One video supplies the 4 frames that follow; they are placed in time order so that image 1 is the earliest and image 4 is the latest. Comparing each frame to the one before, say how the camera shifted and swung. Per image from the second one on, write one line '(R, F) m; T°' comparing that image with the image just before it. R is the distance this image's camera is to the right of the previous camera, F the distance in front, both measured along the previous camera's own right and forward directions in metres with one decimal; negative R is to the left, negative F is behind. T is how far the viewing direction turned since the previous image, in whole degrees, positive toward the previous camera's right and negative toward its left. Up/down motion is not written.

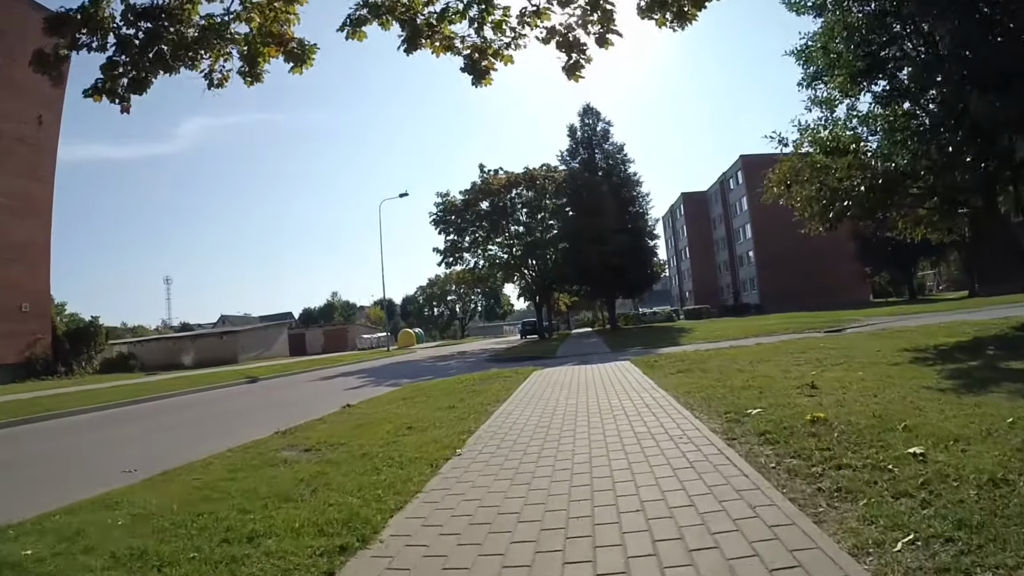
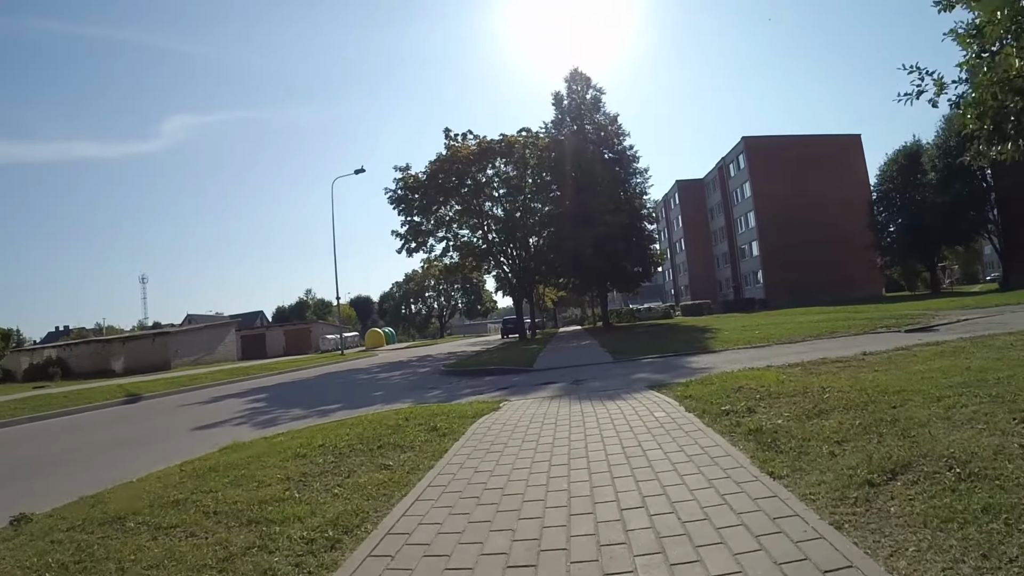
(+0.7, +6.8) m; +1°
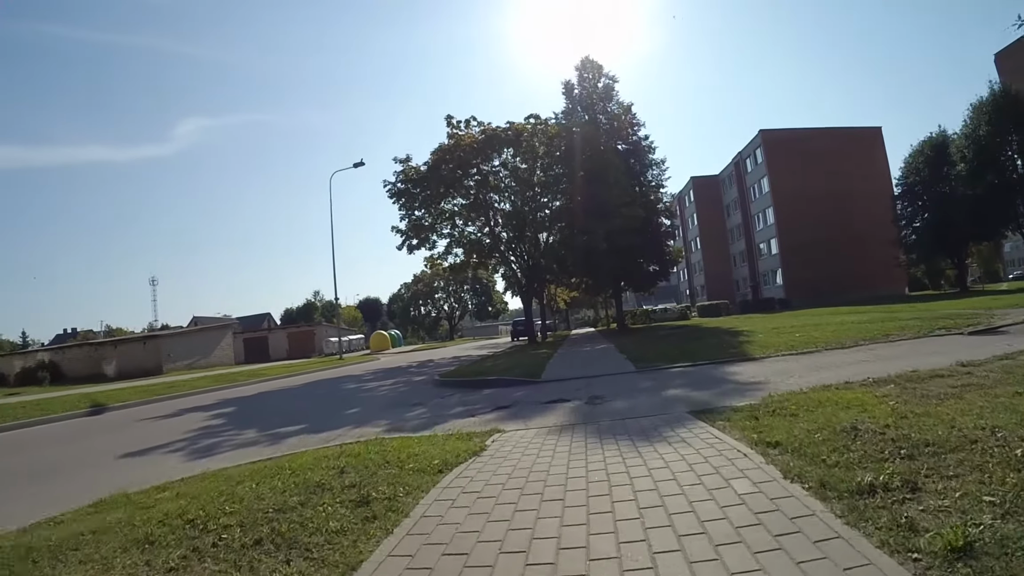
(+0.2, +2.2) m; -1°
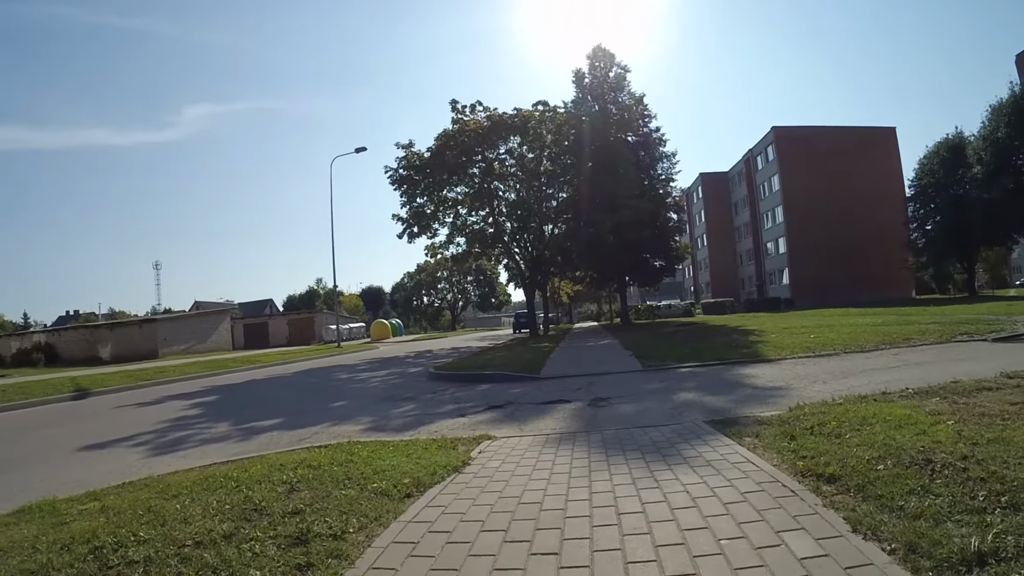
(+0.1, +0.8) m; 0°
